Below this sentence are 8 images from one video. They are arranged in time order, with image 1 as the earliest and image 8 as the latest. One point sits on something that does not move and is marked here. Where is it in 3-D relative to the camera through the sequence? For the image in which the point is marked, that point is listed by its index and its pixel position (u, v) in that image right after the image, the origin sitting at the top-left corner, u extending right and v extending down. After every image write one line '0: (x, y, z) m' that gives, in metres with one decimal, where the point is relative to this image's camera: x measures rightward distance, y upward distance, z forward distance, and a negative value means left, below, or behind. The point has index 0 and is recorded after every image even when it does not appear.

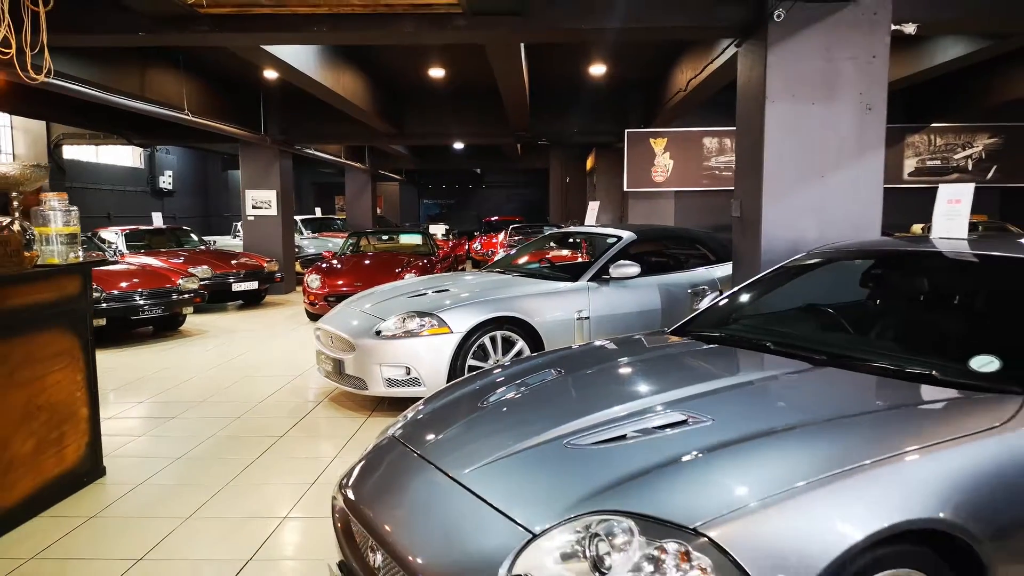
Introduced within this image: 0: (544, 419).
0: (+0.1, -0.3, +2.0) m
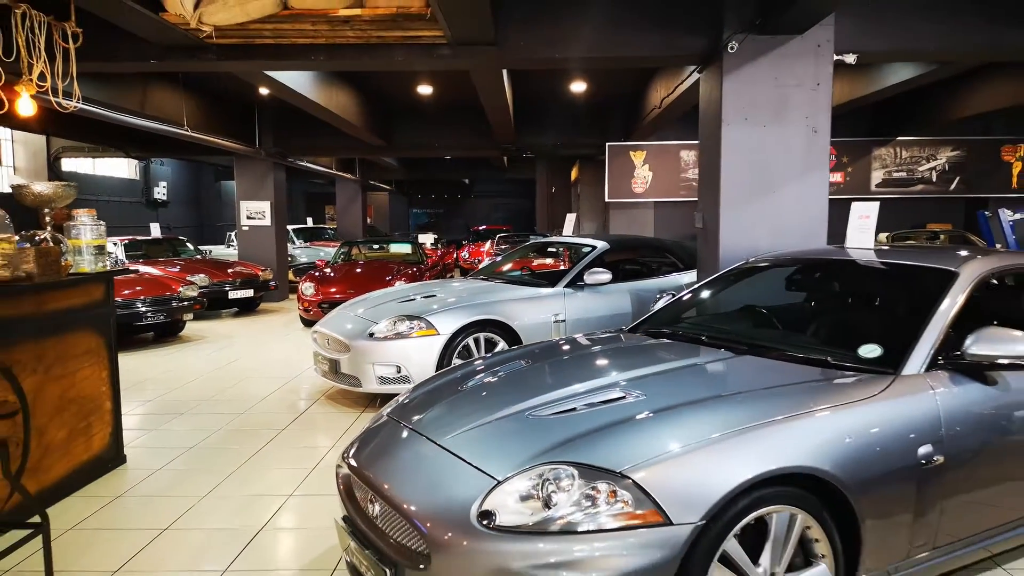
0: (+0.1, -0.3, +2.4) m
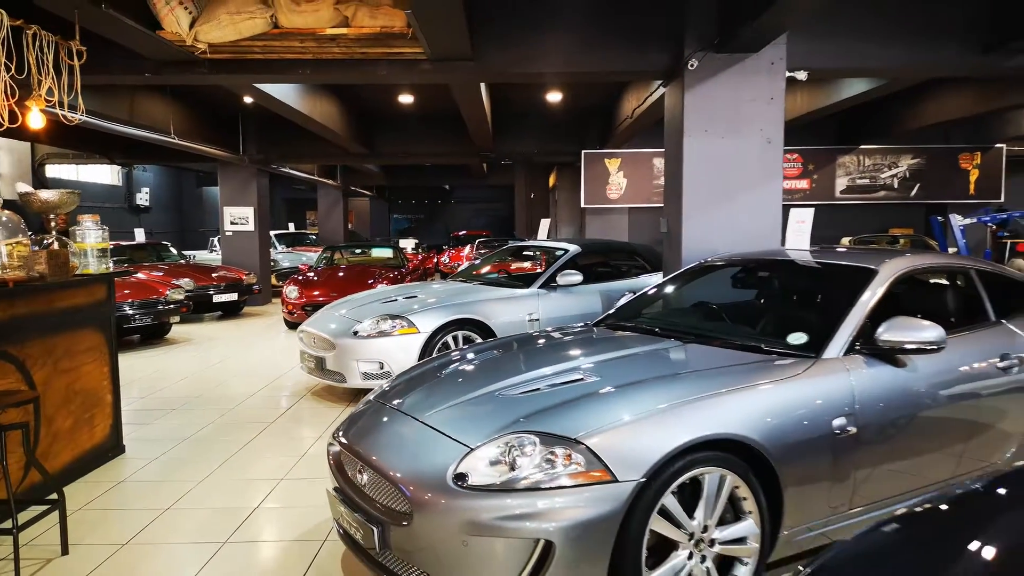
0: (0.0, -0.3, +2.7) m
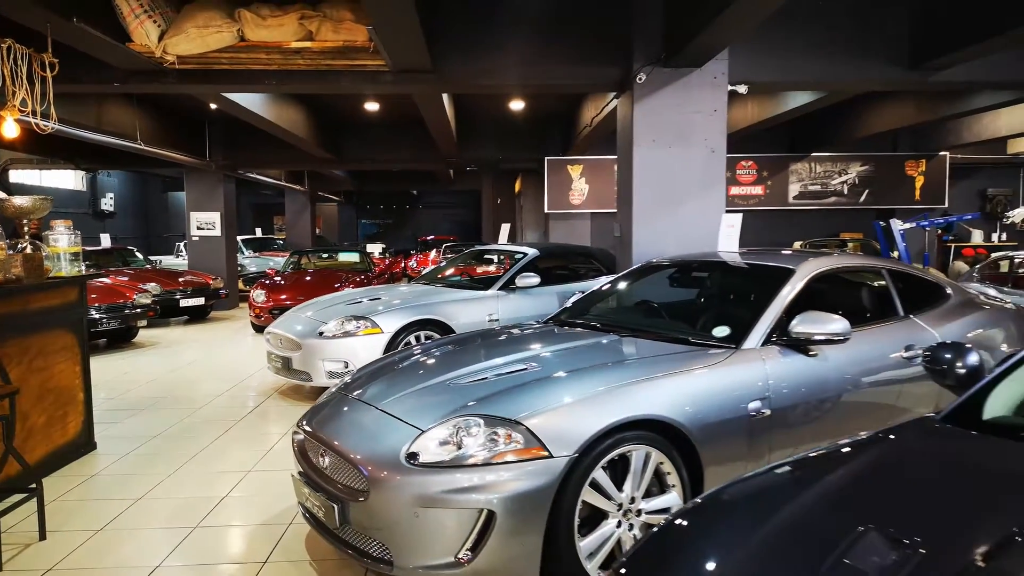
0: (-0.2, -0.3, +2.9) m
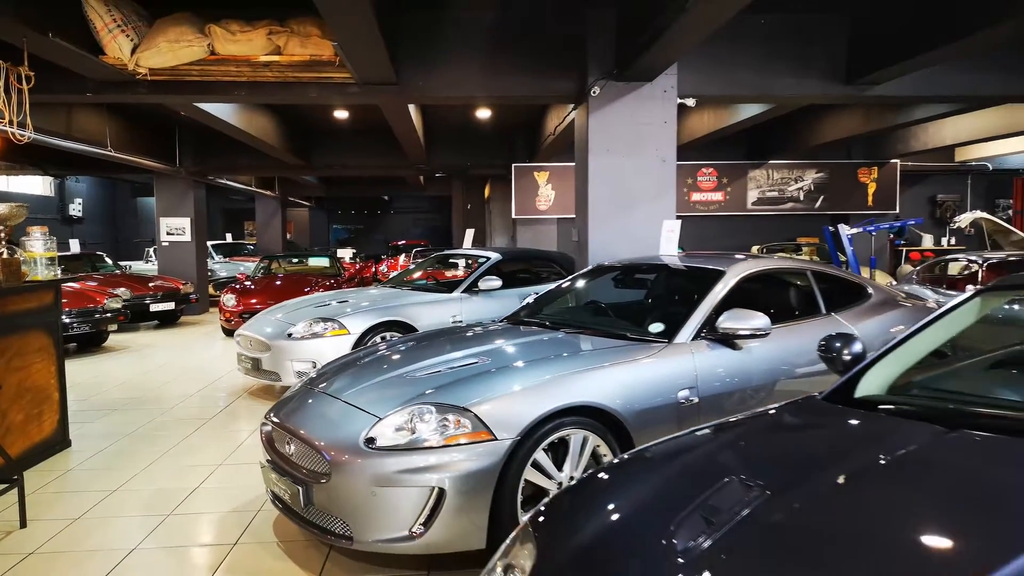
0: (-0.4, -0.3, +3.1) m
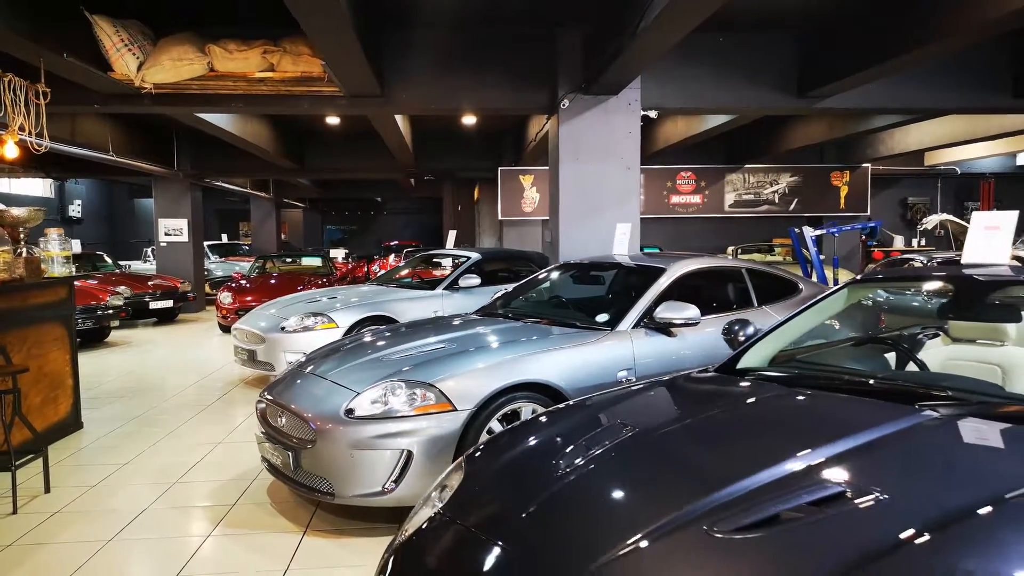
0: (-0.6, -0.3, +3.6) m
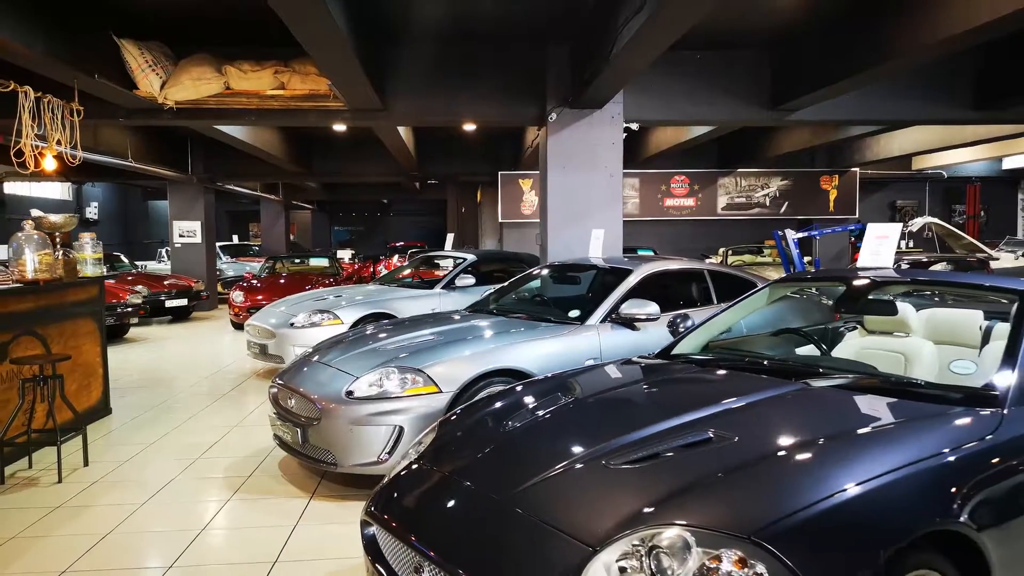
0: (-0.7, -0.3, +4.0) m
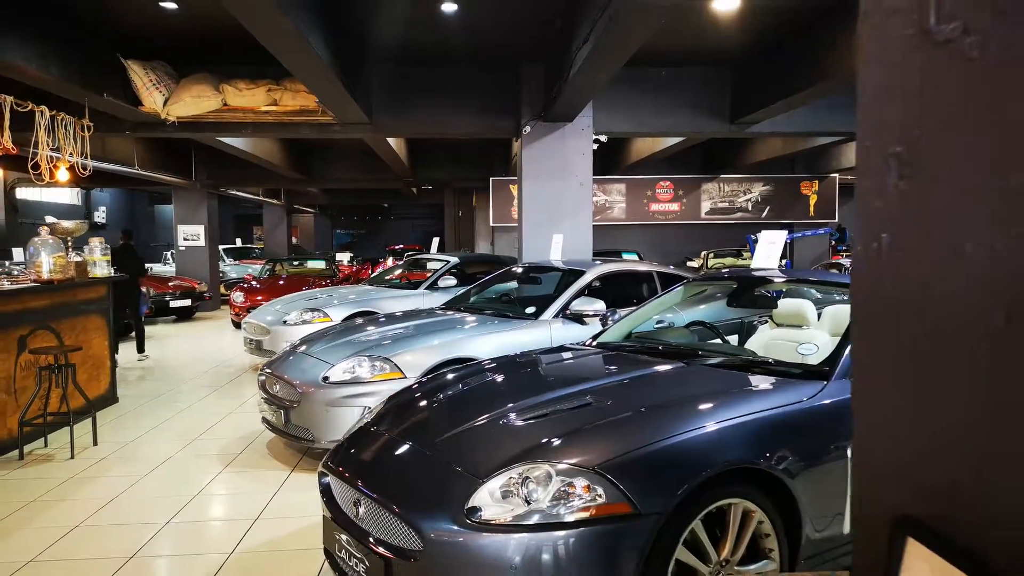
0: (-0.9, -0.3, +4.5) m
